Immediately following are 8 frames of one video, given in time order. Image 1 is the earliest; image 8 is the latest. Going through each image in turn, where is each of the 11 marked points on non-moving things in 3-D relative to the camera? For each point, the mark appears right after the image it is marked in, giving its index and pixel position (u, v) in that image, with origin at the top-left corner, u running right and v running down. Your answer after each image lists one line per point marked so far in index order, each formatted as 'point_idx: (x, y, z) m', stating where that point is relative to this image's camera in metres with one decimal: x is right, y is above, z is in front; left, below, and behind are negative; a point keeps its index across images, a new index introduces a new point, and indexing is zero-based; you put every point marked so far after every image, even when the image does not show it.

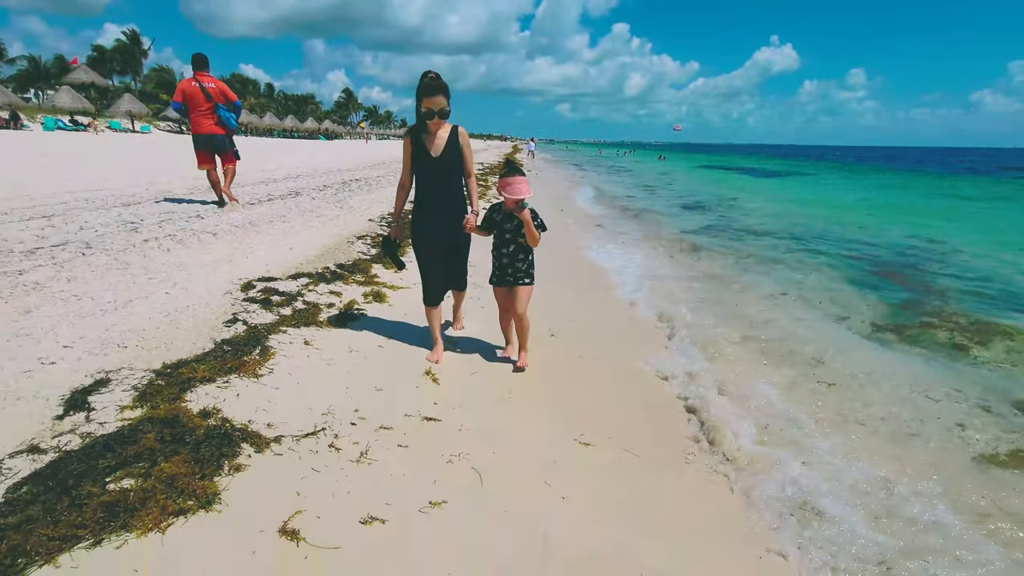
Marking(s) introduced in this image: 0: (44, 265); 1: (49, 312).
0: (-4.7, +0.3, +5.2) m
1: (-3.7, -0.2, +4.2) m
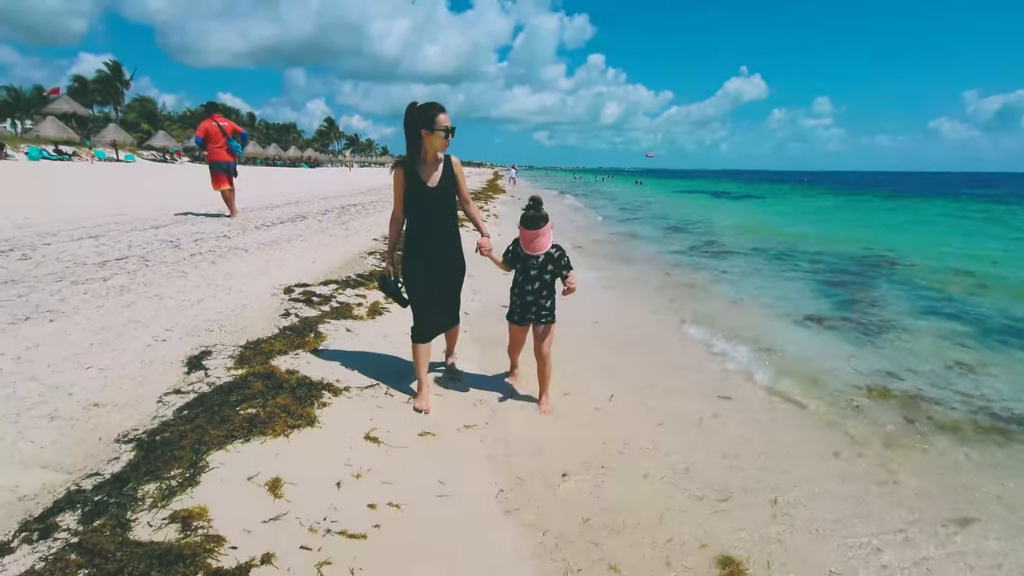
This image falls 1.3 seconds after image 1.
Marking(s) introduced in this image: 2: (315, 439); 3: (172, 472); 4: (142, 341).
0: (-4.7, +0.2, +6.2) m
1: (-3.6, -0.2, +5.2) m
2: (-1.3, -1.0, +3.4) m
3: (-1.9, -1.0, +2.8) m
4: (-3.1, -0.4, +4.4) m
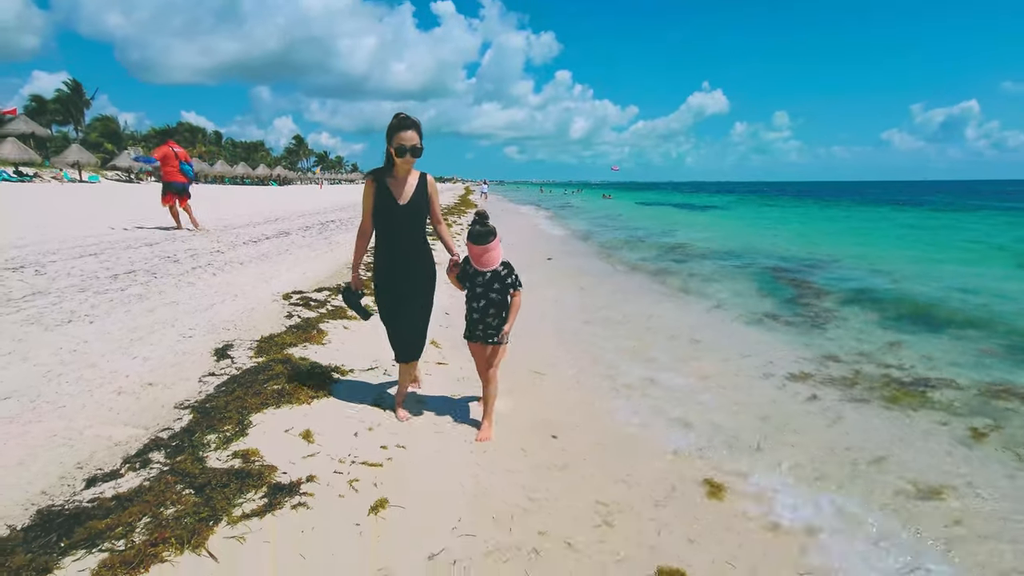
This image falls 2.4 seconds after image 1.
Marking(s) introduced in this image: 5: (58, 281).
0: (-5.1, +0.1, +6.9) m
1: (-3.9, -0.3, +5.9) m
2: (-1.5, -1.0, +4.2) m
3: (-2.0, -1.0, +3.6) m
4: (-3.4, -0.5, +5.2) m
5: (-6.0, +0.1, +6.8) m
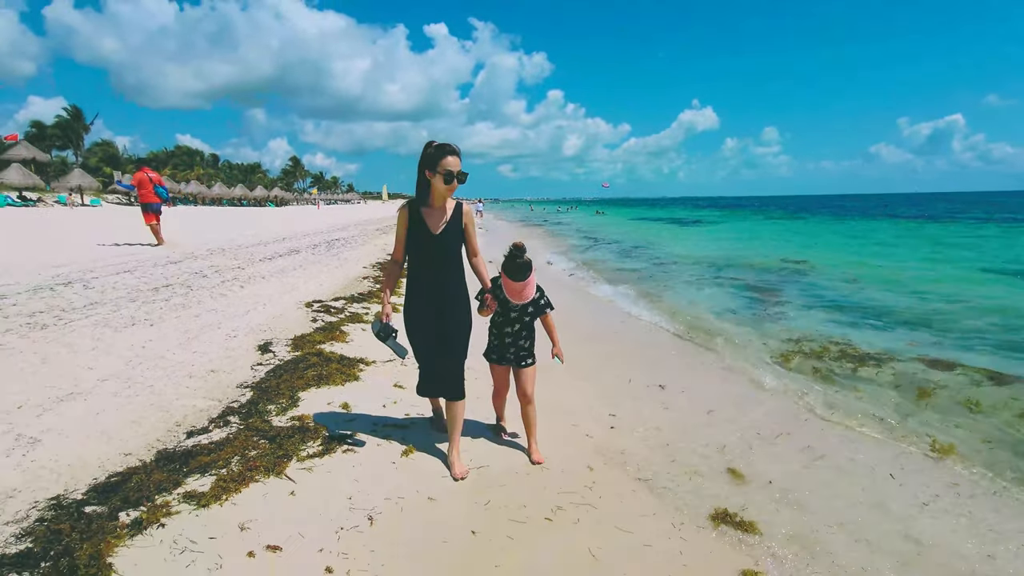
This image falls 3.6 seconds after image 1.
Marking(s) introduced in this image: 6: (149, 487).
0: (-5.1, -0.1, +7.8) m
1: (-4.0, -0.4, +6.8) m
2: (-1.5, -1.0, +5.1) m
3: (-2.0, -1.0, +4.6) m
4: (-3.4, -0.6, +6.1) m
5: (-6.1, -0.1, +7.7) m
6: (-2.2, -1.2, +3.1) m
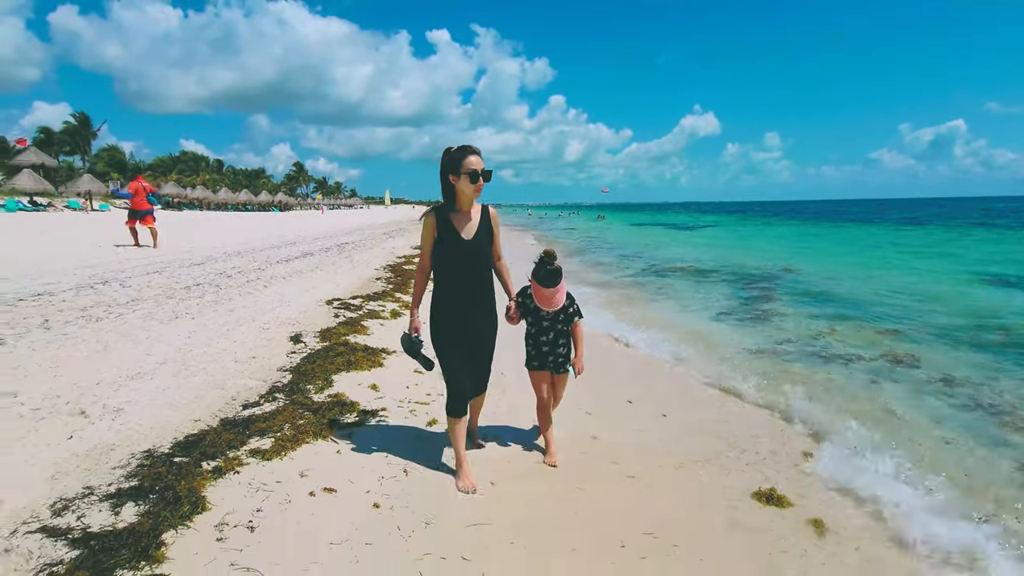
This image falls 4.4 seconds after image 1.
0: (-5.0, -0.1, +8.5) m
1: (-3.9, -0.4, +7.5) m
2: (-1.4, -0.9, +5.8) m
3: (-2.0, -0.9, +5.2) m
4: (-3.3, -0.5, +6.7) m
5: (-6.0, 0.0, +8.4) m
6: (-2.1, -1.1, +3.7) m
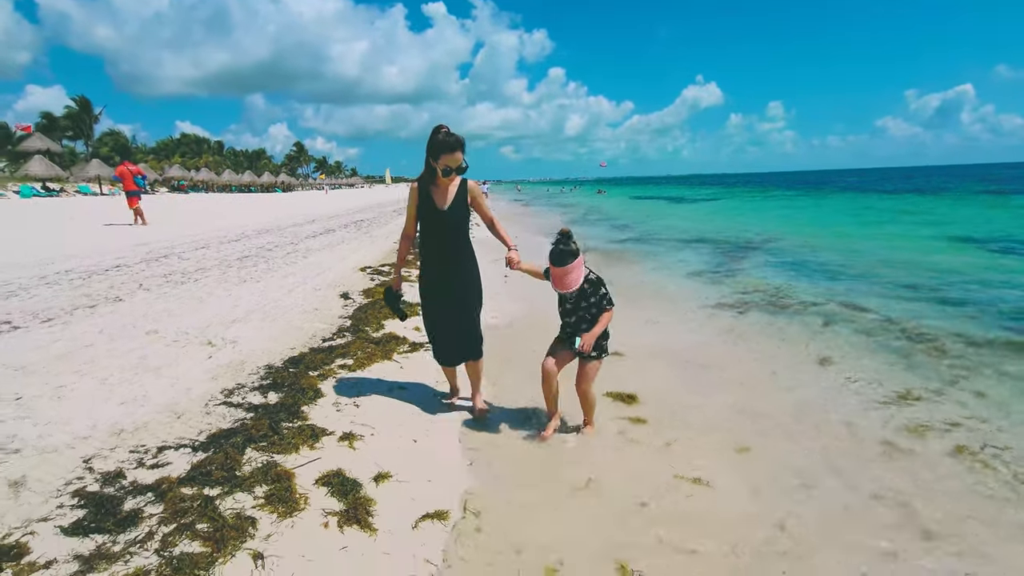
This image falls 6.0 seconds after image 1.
0: (-4.9, +0.5, +9.8) m
1: (-3.7, +0.2, +8.8) m
2: (-1.2, -0.4, +7.1) m
3: (-1.8, -0.5, +6.5) m
4: (-3.2, 0.0, +8.1) m
5: (-5.8, +0.5, +9.7) m
6: (-1.9, -0.7, +5.1) m
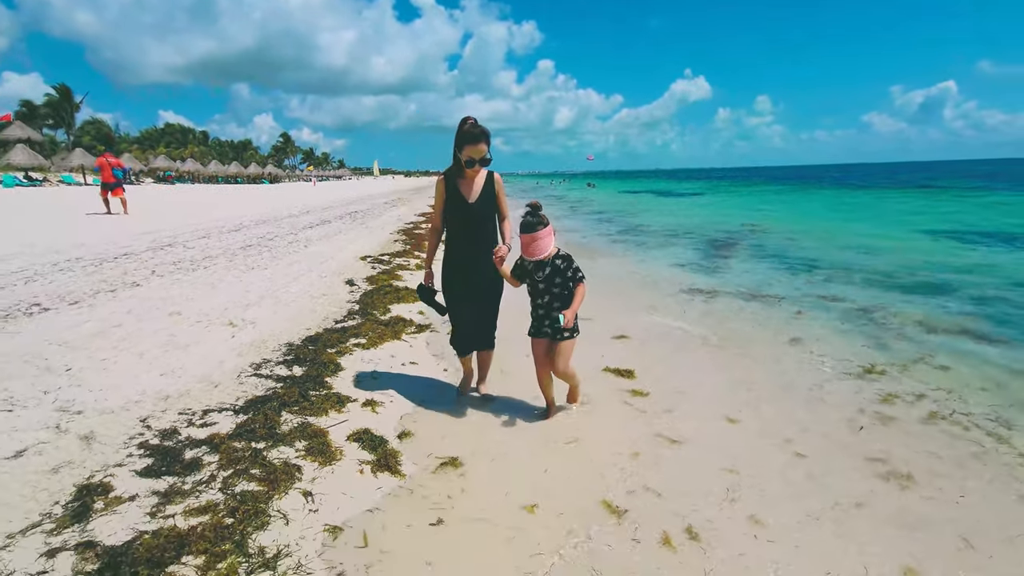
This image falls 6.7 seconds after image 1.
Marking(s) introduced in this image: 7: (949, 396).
0: (-4.9, +0.7, +10.1) m
1: (-3.8, +0.4, +9.2) m
2: (-1.3, -0.2, +7.5) m
3: (-1.8, -0.3, +6.9) m
4: (-3.2, +0.2, +8.4) m
5: (-5.9, +0.7, +10.0) m
6: (-1.9, -0.6, +5.5) m
7: (+4.5, -1.1, +5.3) m
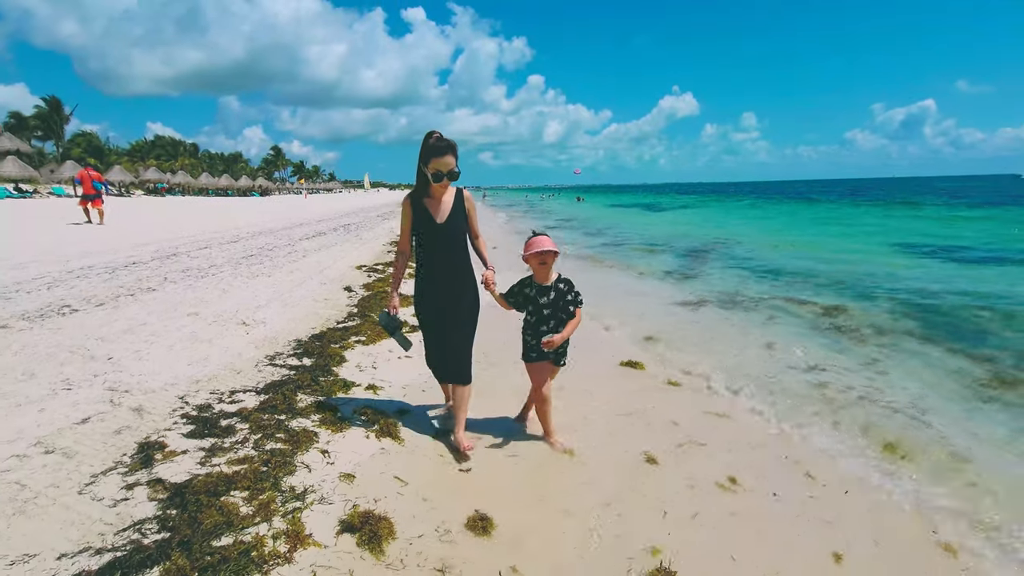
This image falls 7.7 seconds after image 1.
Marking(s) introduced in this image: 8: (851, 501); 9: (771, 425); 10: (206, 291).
0: (-5.2, +0.6, +10.8) m
1: (-4.0, +0.3, +9.8) m
2: (-1.5, -0.3, +8.2) m
3: (-2.0, -0.3, +7.6) m
4: (-3.5, +0.1, +9.1) m
5: (-6.2, +0.6, +10.7) m
6: (-2.1, -0.6, +6.2) m
7: (+4.3, -1.2, +6.1) m
8: (+2.4, -1.5, +3.7) m
9: (+2.4, -1.3, +4.9) m
10: (-4.6, -0.1, +7.7) m
